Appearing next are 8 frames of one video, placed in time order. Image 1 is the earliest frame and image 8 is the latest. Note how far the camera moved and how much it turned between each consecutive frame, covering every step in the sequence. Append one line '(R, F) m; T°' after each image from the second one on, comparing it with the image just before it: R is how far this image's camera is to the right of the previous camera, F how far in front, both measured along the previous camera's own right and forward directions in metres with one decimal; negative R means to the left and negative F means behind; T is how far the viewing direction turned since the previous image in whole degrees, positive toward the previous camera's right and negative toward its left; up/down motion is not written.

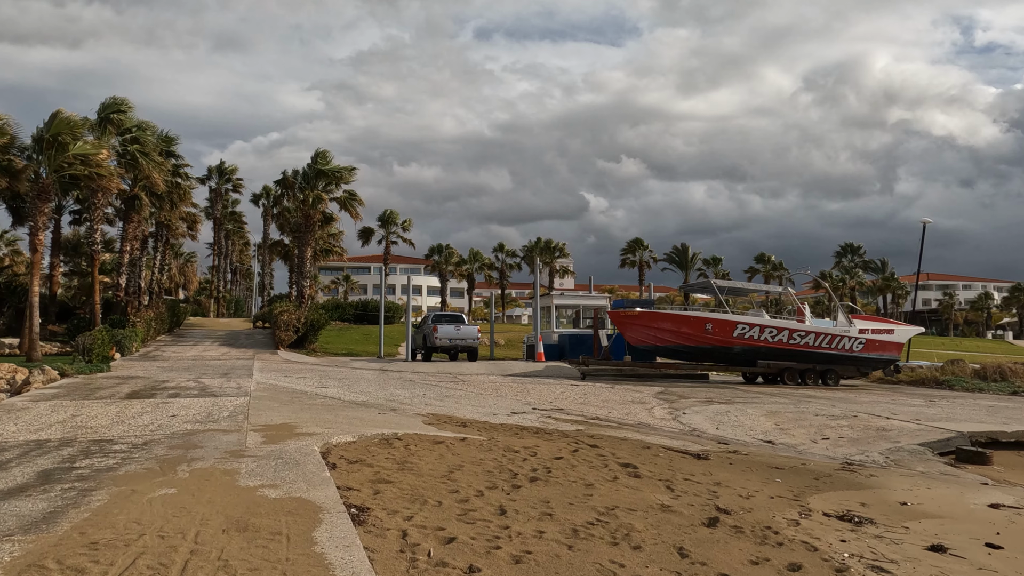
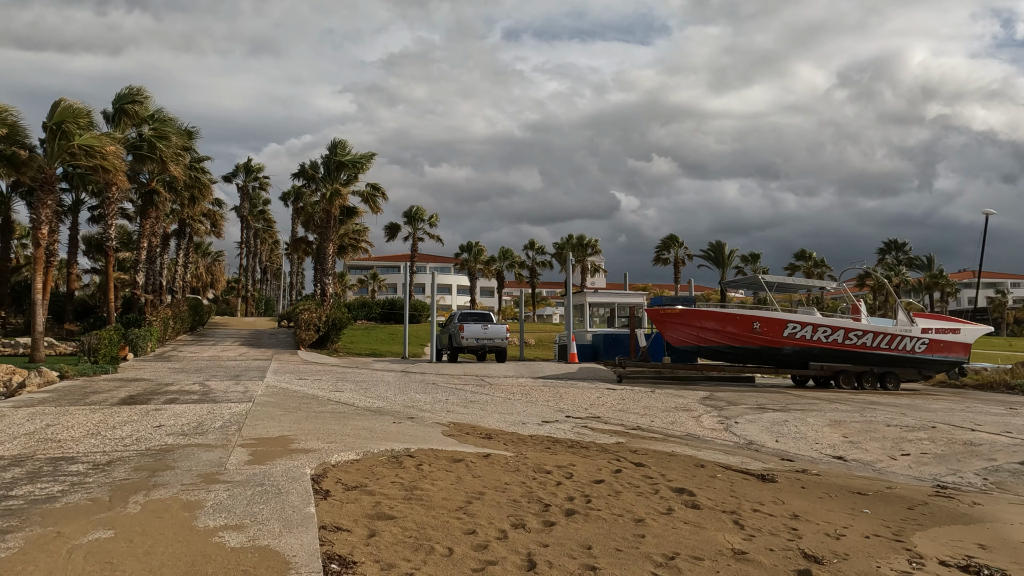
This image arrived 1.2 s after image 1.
(0.0, +1.3) m; -2°
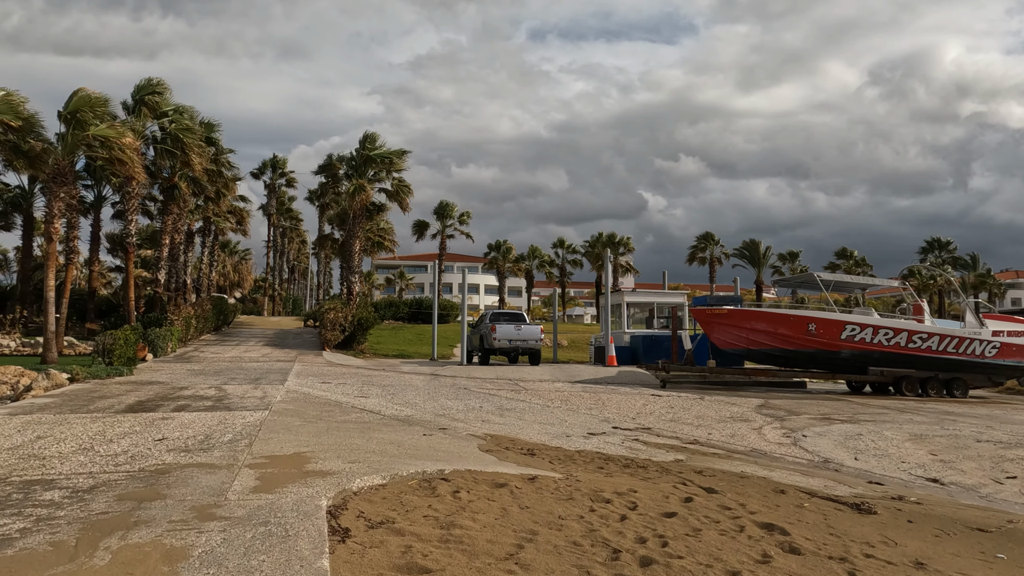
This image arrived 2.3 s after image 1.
(-0.2, +1.1) m; -2°
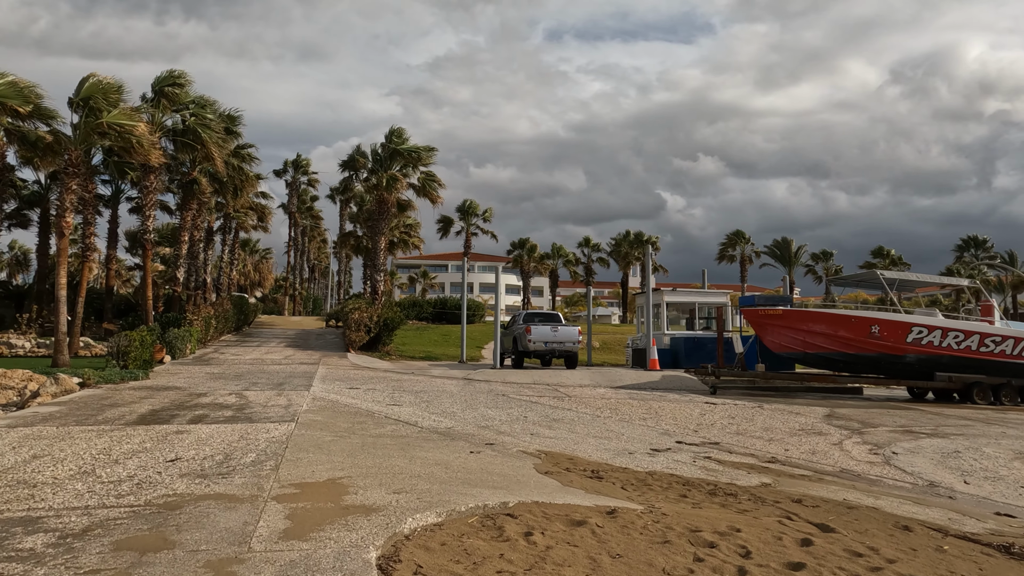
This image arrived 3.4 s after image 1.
(-0.4, +1.1) m; -1°
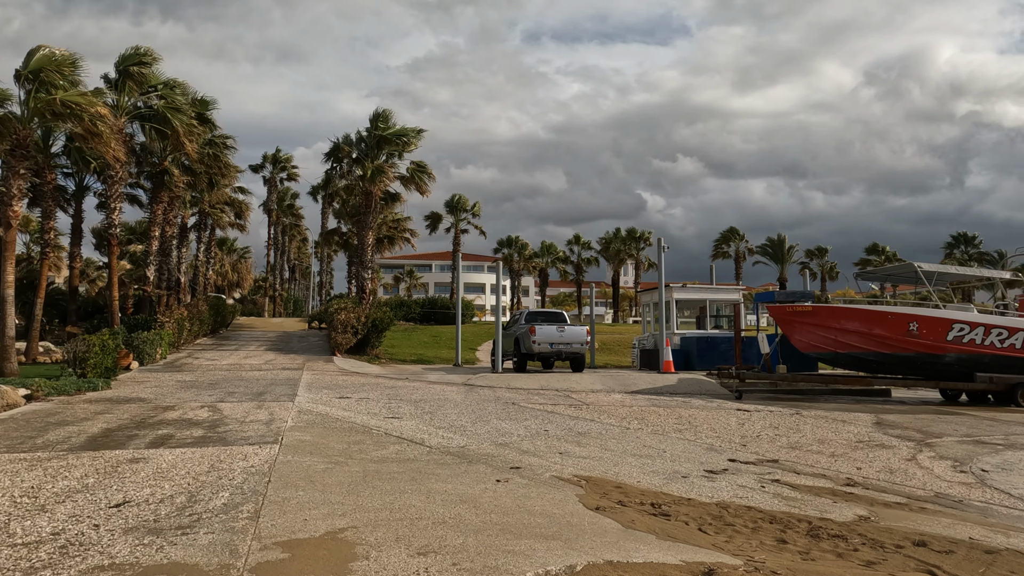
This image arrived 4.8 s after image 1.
(-0.5, +1.5) m; +1°
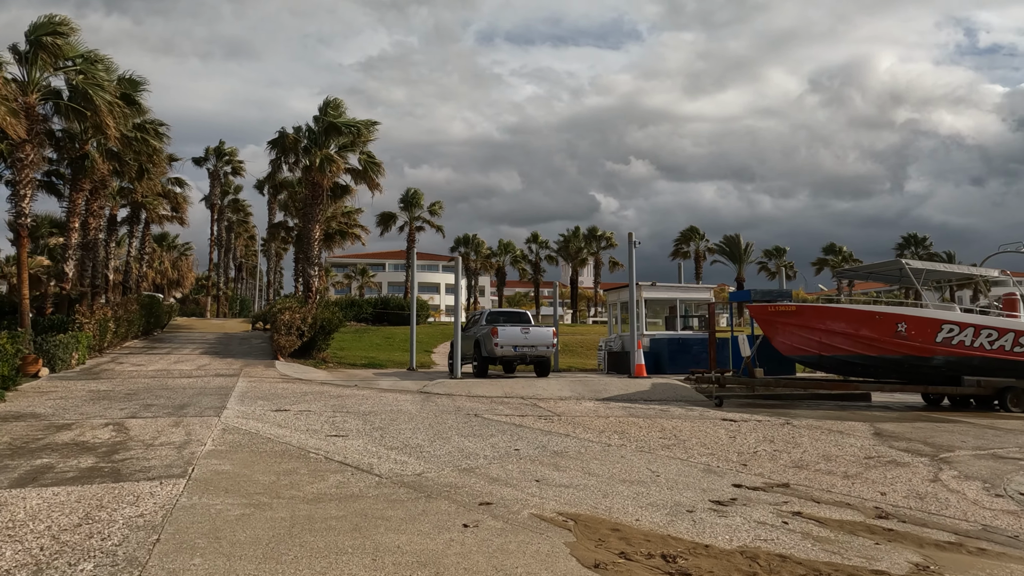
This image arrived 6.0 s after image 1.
(-0.1, +1.4) m; +4°
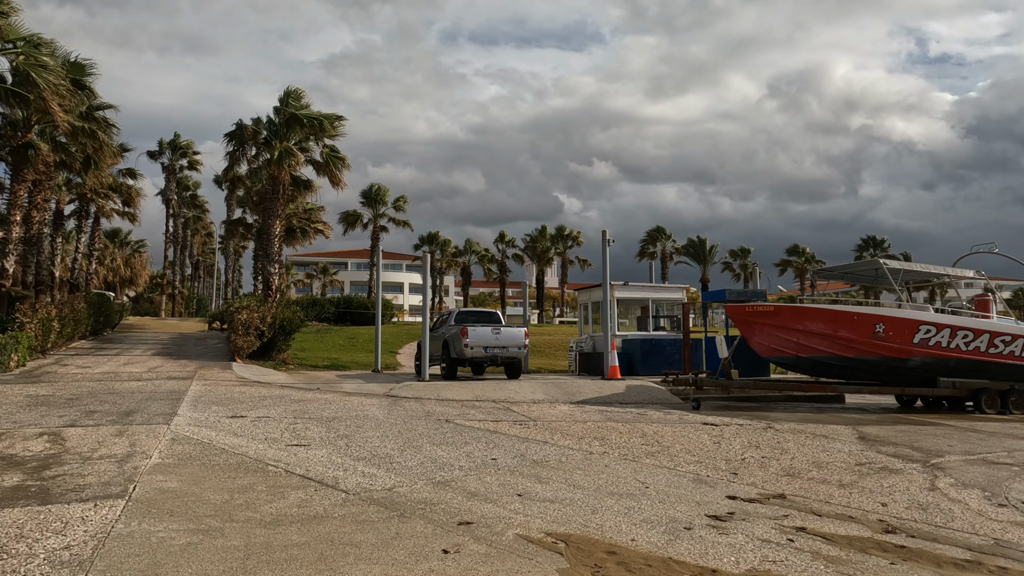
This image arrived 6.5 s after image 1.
(-0.1, +0.6) m; +3°
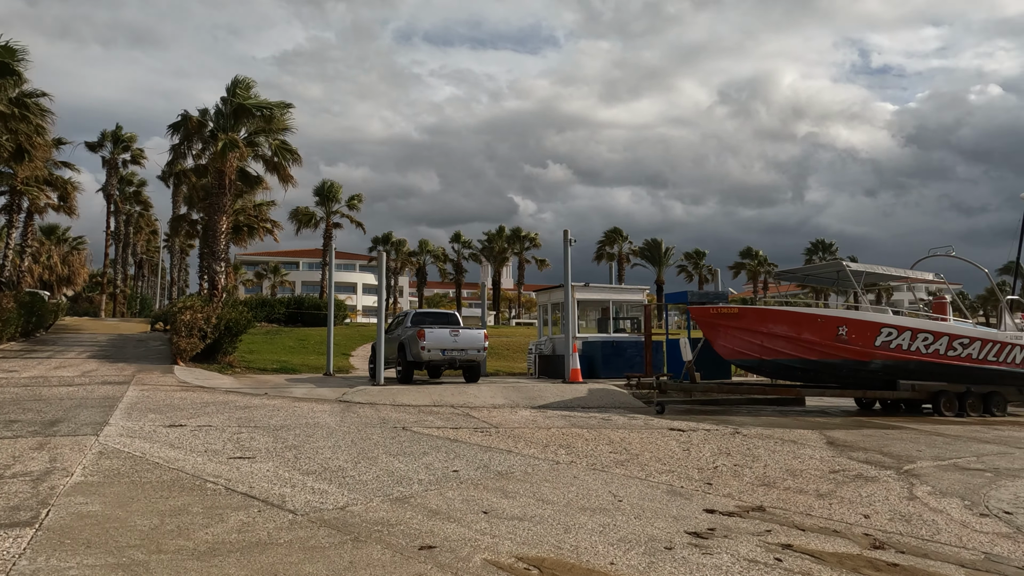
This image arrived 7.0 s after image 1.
(-0.1, +0.5) m; +4°
